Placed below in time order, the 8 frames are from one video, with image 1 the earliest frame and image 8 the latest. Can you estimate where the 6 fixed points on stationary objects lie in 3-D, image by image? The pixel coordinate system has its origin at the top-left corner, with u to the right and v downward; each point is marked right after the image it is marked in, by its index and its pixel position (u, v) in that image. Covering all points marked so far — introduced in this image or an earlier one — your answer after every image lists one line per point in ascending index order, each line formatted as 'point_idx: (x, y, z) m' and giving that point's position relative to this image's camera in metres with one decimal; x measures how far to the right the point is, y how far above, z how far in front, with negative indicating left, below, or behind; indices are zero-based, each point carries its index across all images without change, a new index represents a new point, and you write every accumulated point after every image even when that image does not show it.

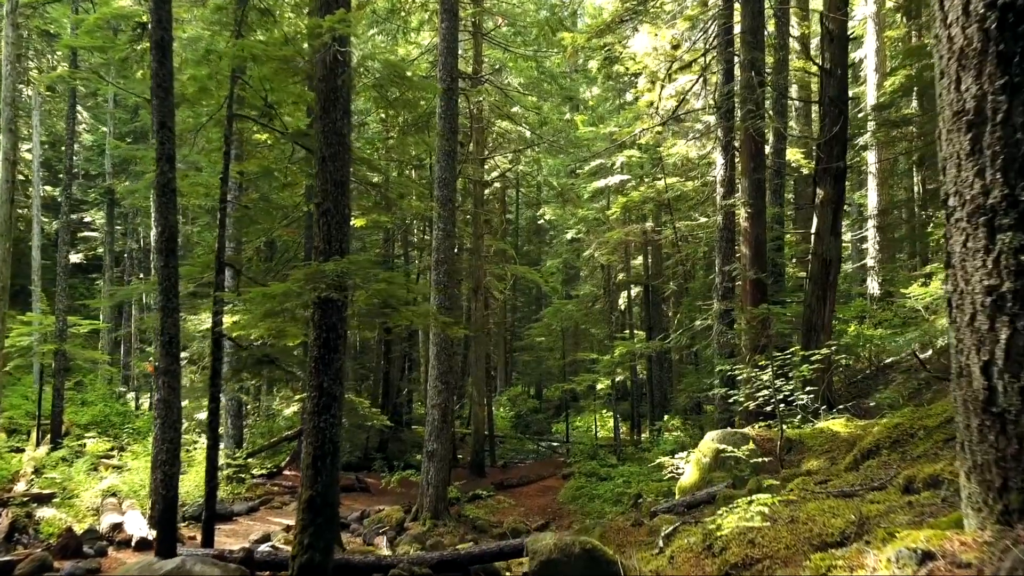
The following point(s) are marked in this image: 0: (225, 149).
0: (-3.0, +1.5, +8.1) m
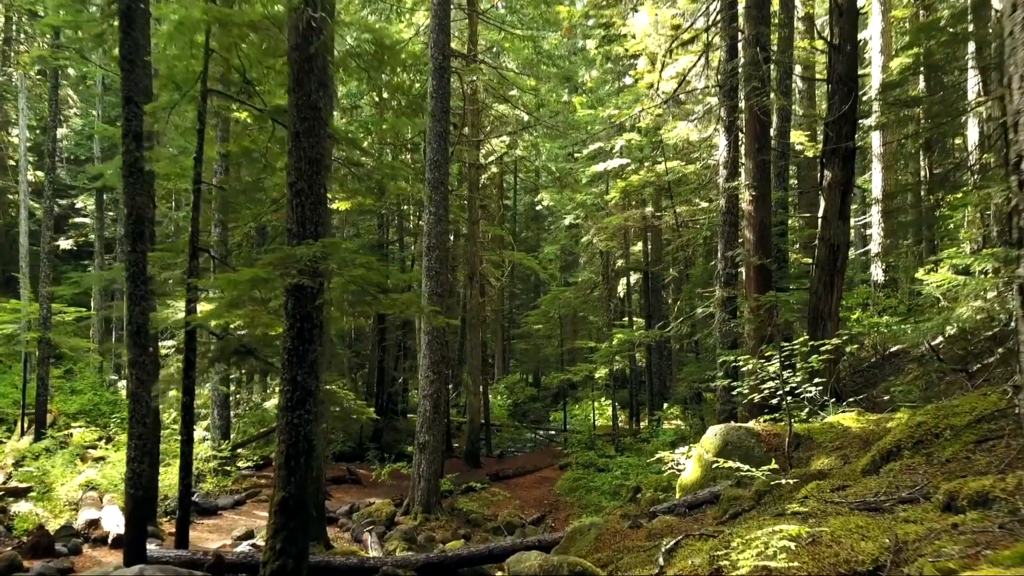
0: (-3.1, +1.6, +7.6) m
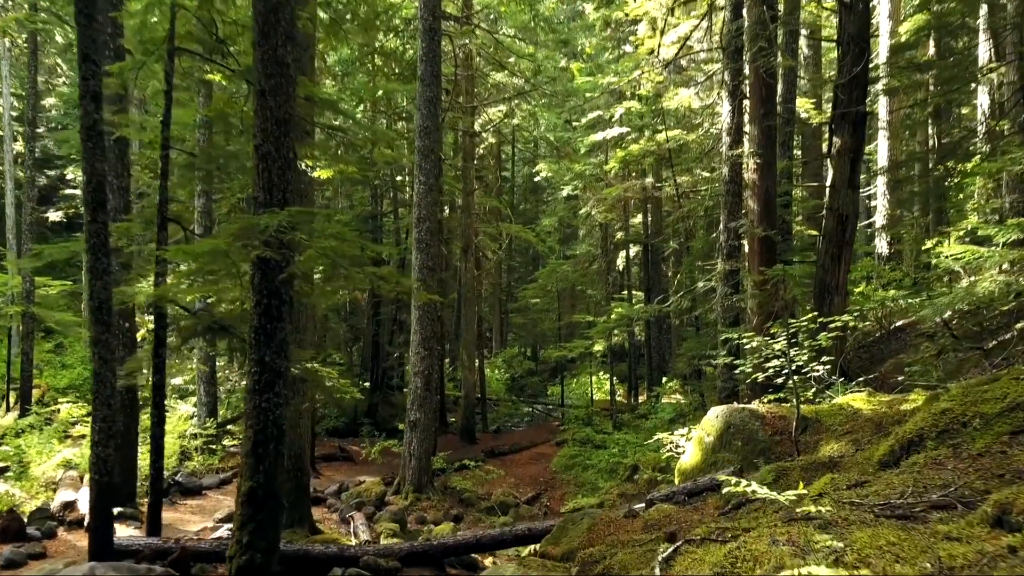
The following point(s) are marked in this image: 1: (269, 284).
0: (-3.2, +1.9, +7.1) m
1: (-1.6, 0.0, +5.0) m
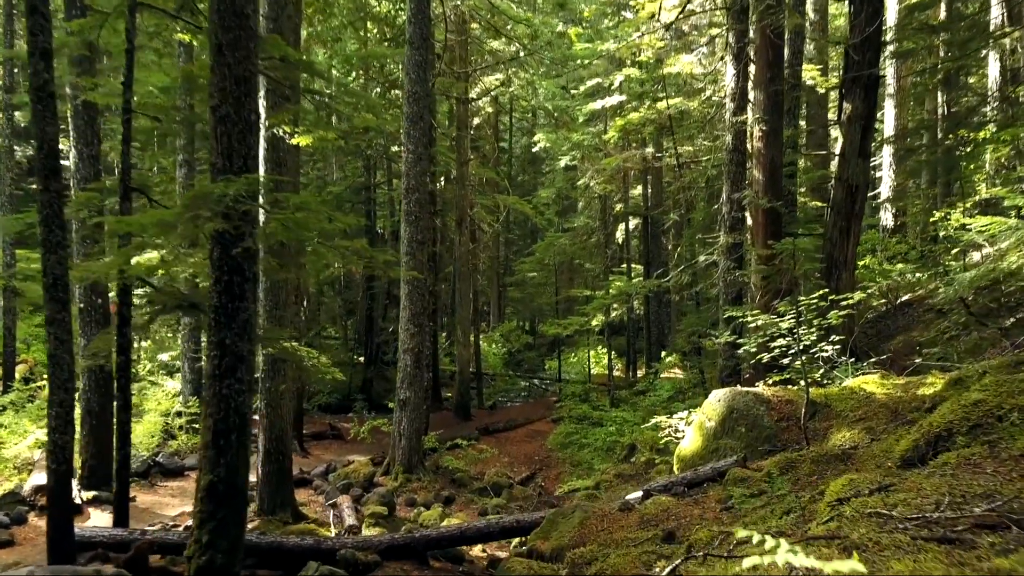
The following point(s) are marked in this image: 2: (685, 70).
0: (-3.3, +2.1, +6.6) m
1: (-1.7, +0.2, +4.5) m
2: (+3.0, +3.8, +13.4) m
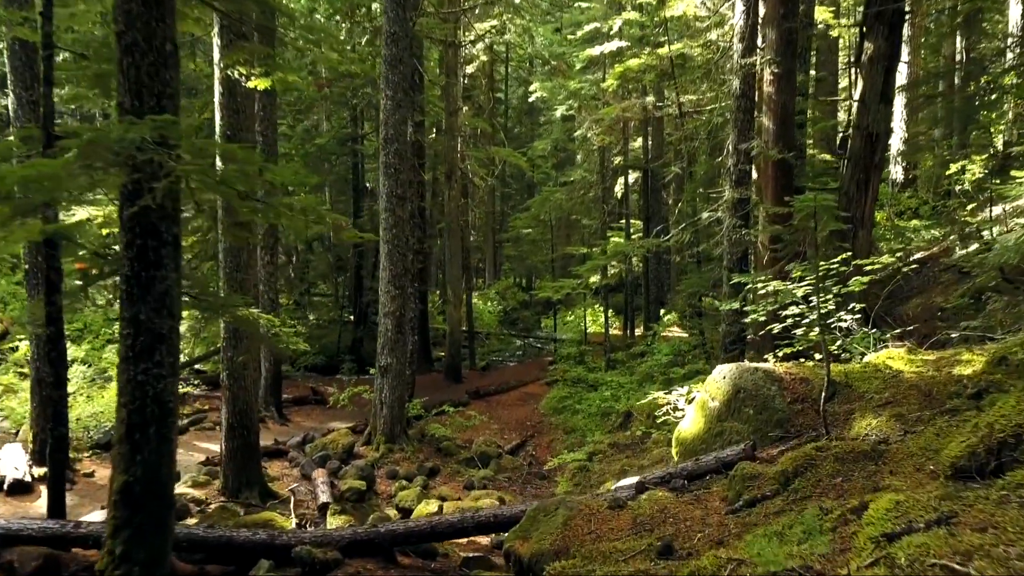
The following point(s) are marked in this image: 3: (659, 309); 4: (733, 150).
0: (-3.4, +2.4, +5.7) m
1: (-1.8, +0.3, +3.8) m
2: (+2.9, +4.5, +12.4) m
3: (+3.6, -0.5, +18.7) m
4: (+2.6, +1.6, +9.0) m
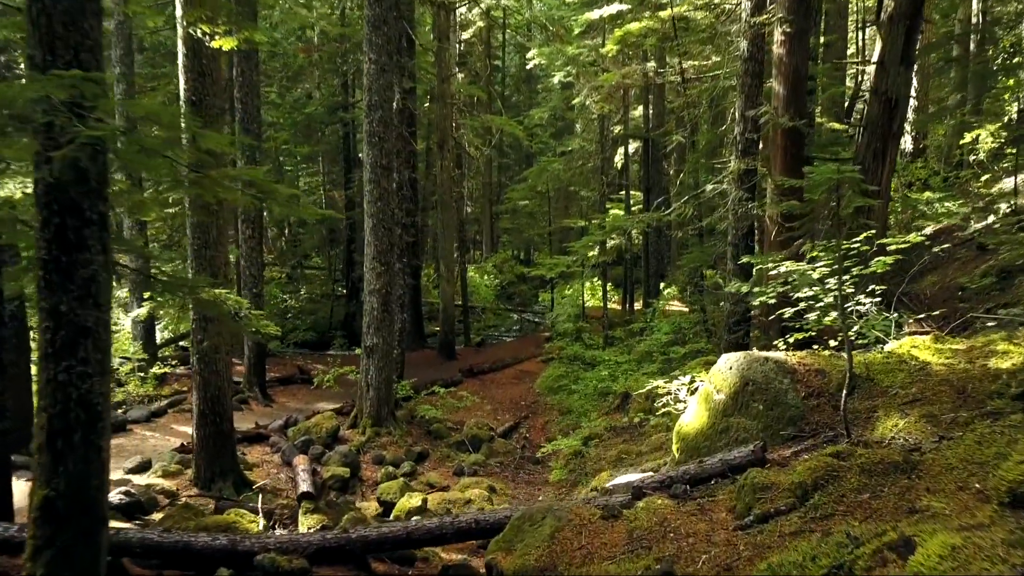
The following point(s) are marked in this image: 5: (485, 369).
0: (-3.5, +2.5, +5.1) m
1: (-1.9, +0.4, +3.2) m
2: (+2.8, +4.9, +11.7) m
3: (+3.5, +0.1, +18.2) m
4: (+2.5, +1.9, +8.4) m
5: (-0.5, -1.5, +14.6) m
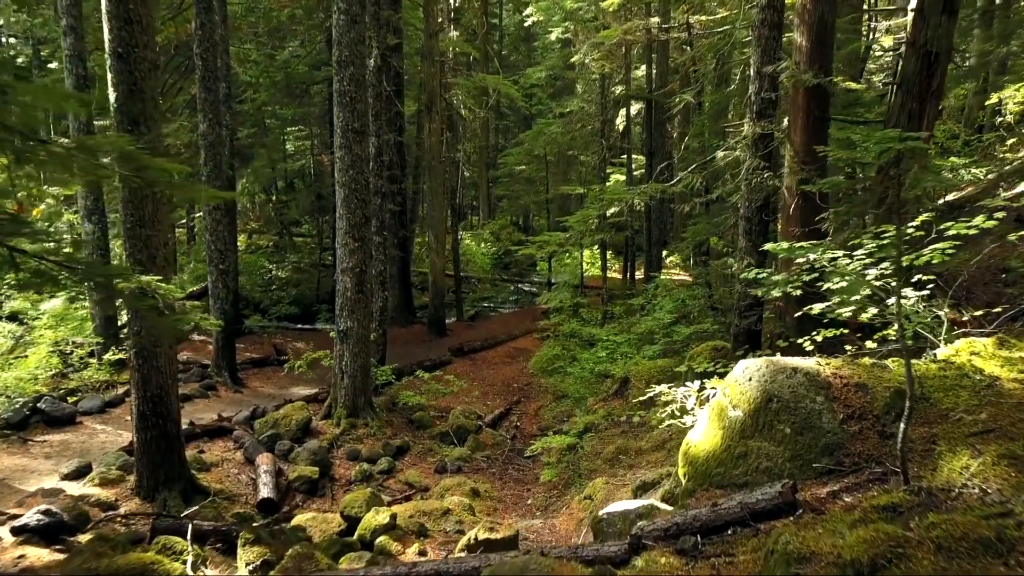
0: (-3.7, +2.5, +4.1) m
1: (-2.1, +0.3, +2.3) m
2: (+2.6, +5.2, +10.6) m
3: (+3.3, +0.8, +17.3) m
4: (+2.4, +2.1, +7.4) m
5: (-0.6, -1.1, +13.8) m
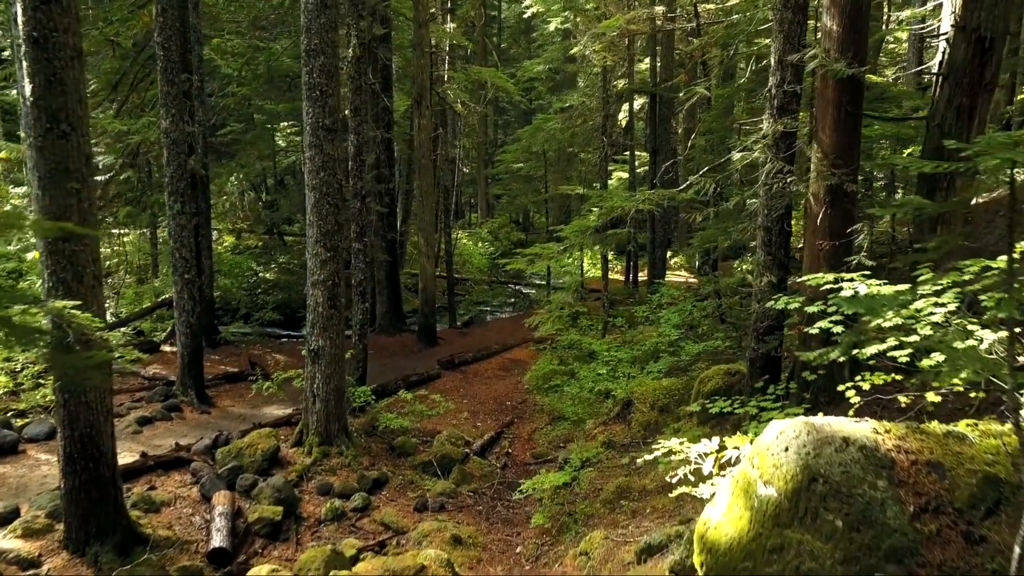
0: (-3.8, +2.3, +3.2) m
1: (-2.2, +0.1, +1.5) m
2: (+2.5, +5.1, +9.7) m
3: (+3.3, +0.7, +16.4) m
4: (+2.3, +1.9, +6.5) m
5: (-0.7, -1.2, +12.9) m
